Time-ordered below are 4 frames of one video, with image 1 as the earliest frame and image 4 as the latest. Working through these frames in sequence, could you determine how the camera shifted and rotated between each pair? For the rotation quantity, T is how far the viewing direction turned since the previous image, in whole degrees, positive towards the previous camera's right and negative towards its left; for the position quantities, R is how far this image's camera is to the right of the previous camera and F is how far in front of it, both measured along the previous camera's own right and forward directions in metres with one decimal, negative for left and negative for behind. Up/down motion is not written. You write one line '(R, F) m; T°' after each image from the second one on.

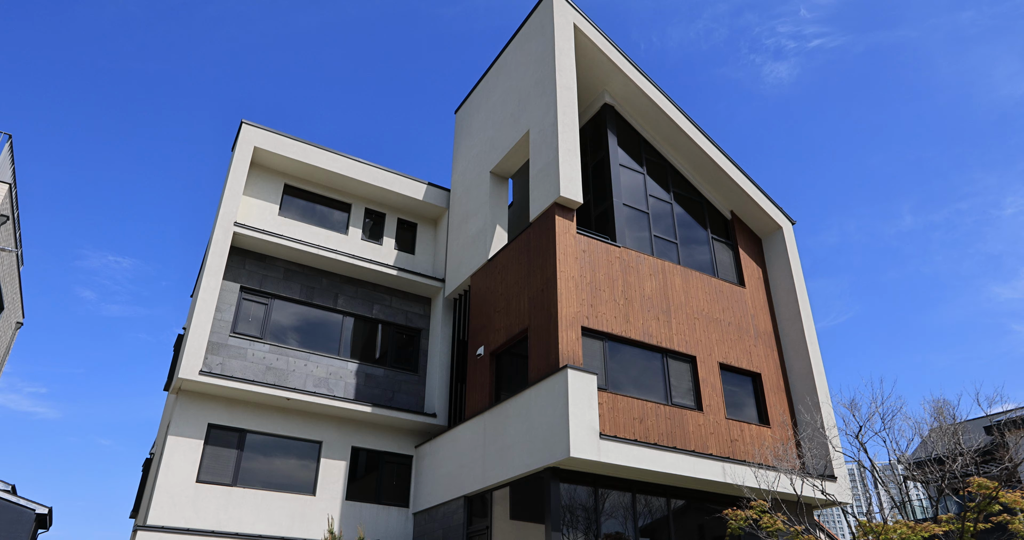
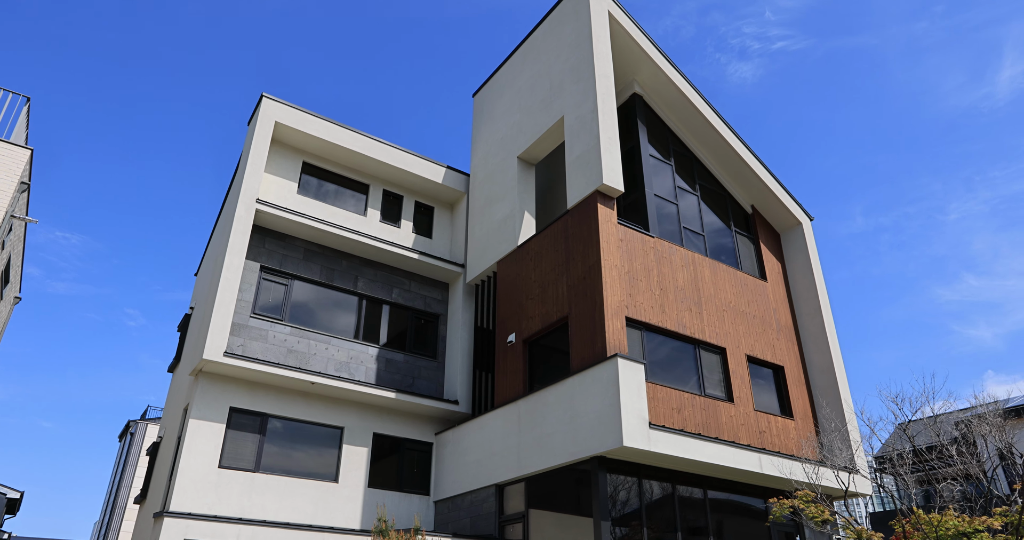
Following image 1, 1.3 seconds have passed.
(-1.6, +0.2) m; +3°
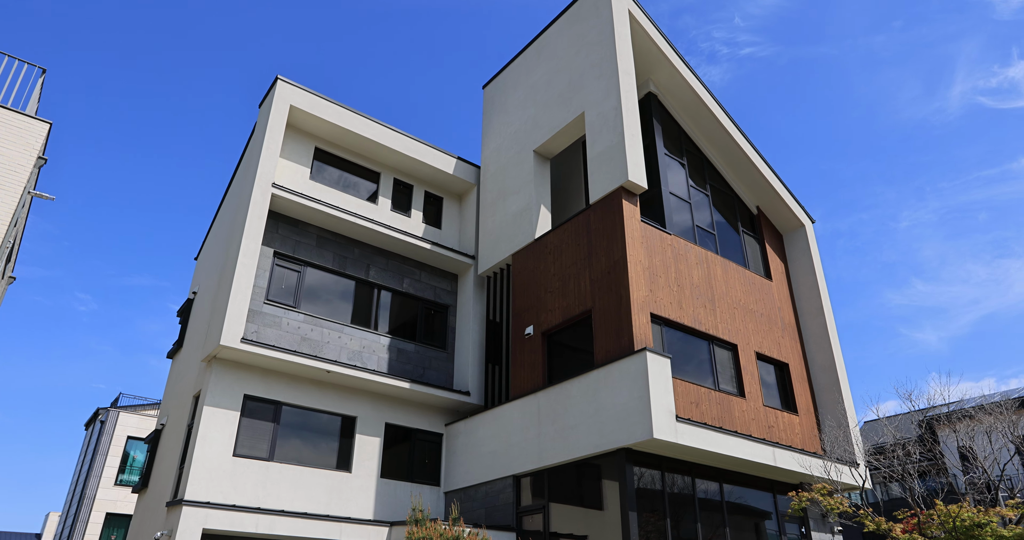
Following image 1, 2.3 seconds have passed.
(-1.3, 0.0) m; +3°
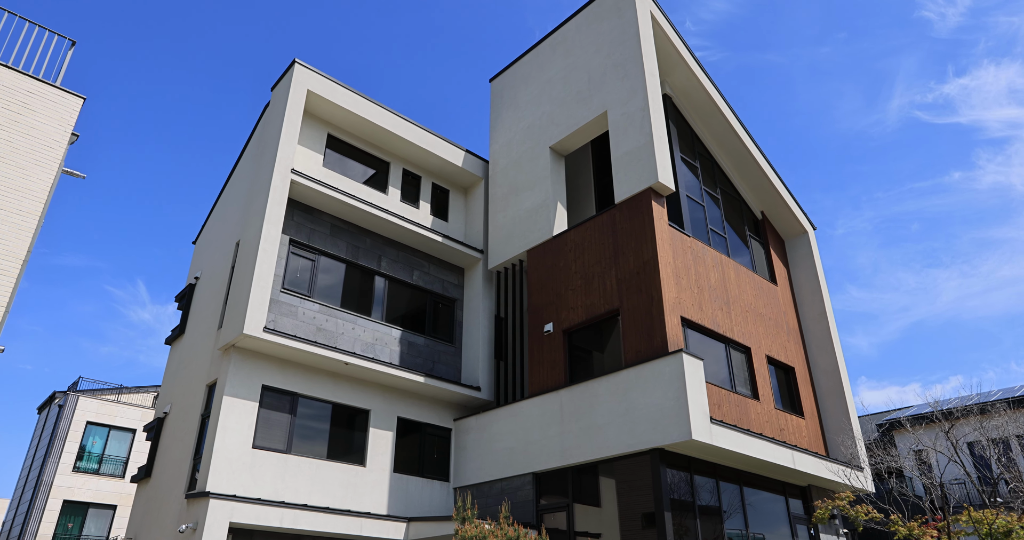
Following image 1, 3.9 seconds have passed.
(-1.6, +0.1) m; +4°
